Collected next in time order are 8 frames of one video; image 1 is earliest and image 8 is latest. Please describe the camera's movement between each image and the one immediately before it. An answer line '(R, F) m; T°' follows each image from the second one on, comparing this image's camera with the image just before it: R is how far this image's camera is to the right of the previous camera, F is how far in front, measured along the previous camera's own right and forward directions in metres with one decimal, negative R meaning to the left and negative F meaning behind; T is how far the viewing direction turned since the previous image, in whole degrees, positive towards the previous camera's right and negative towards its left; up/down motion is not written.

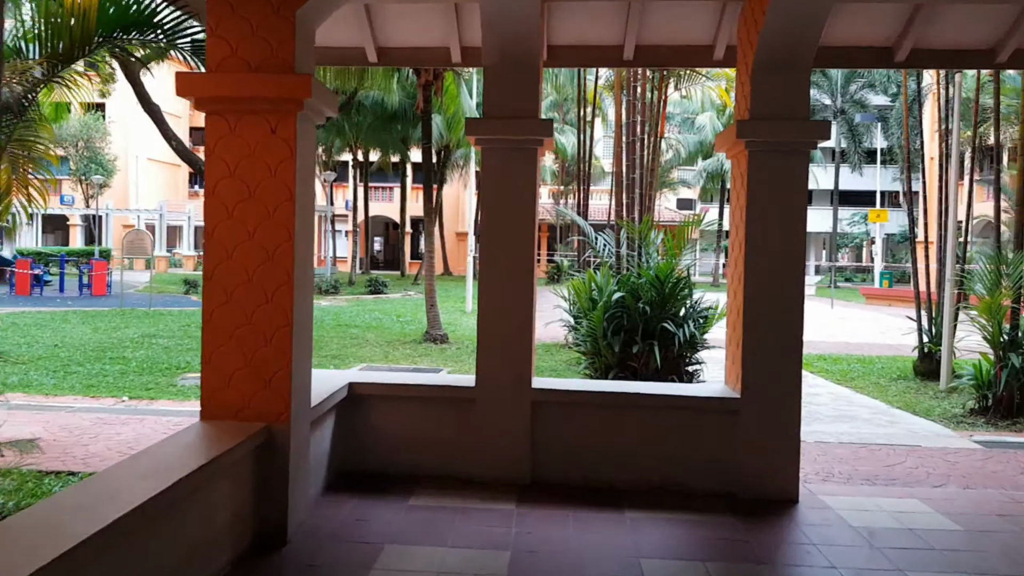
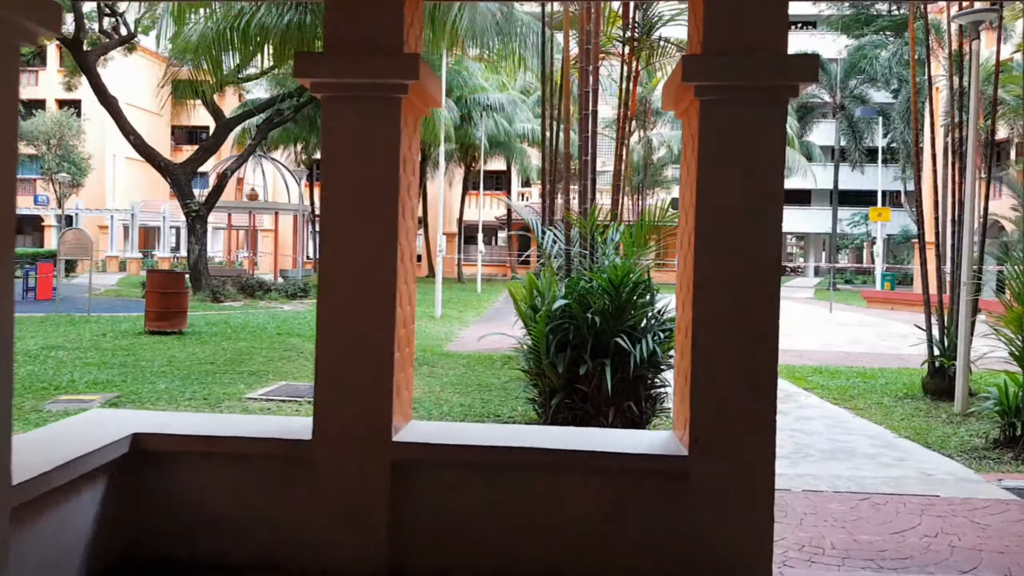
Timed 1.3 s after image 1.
(+0.5, +1.2) m; 0°
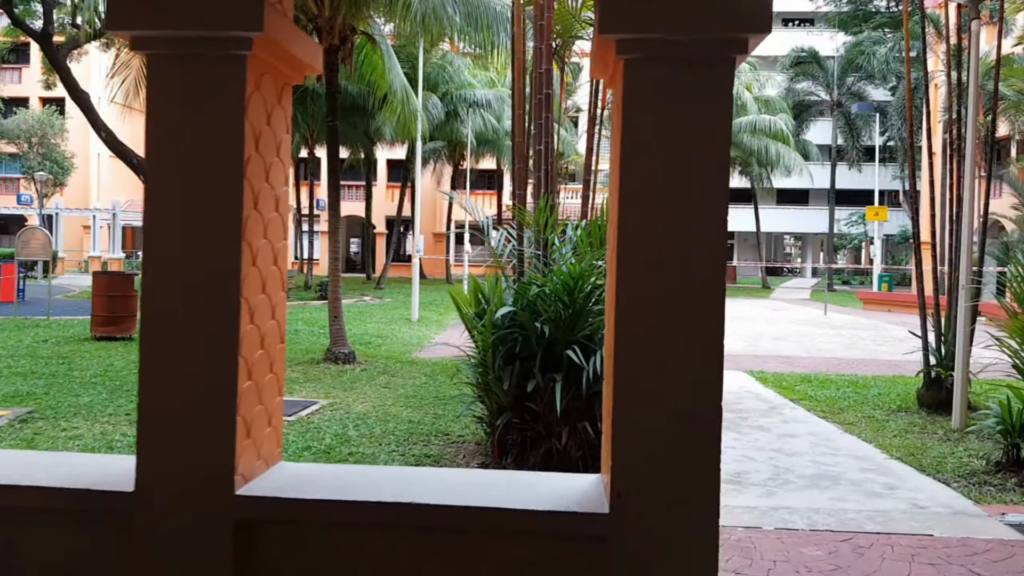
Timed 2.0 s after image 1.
(+0.4, +0.6) m; 0°
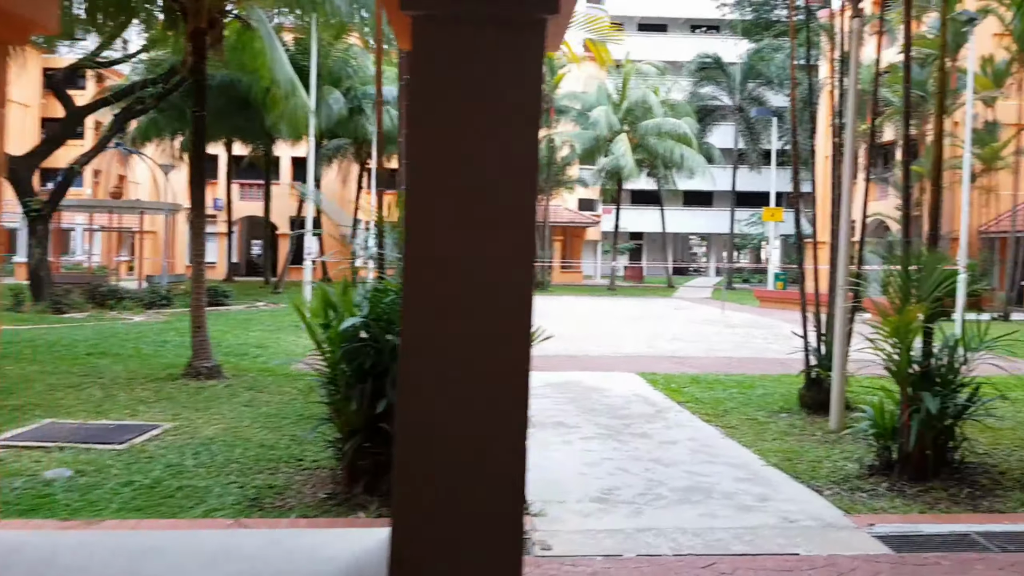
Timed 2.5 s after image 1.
(+0.4, +0.4) m; +6°
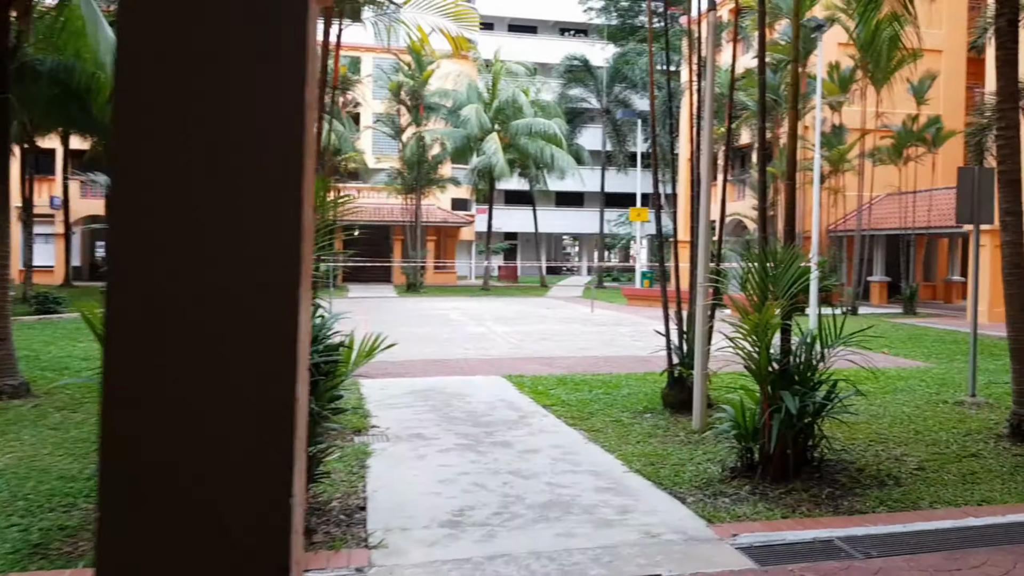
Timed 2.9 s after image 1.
(+0.2, +0.4) m; +9°
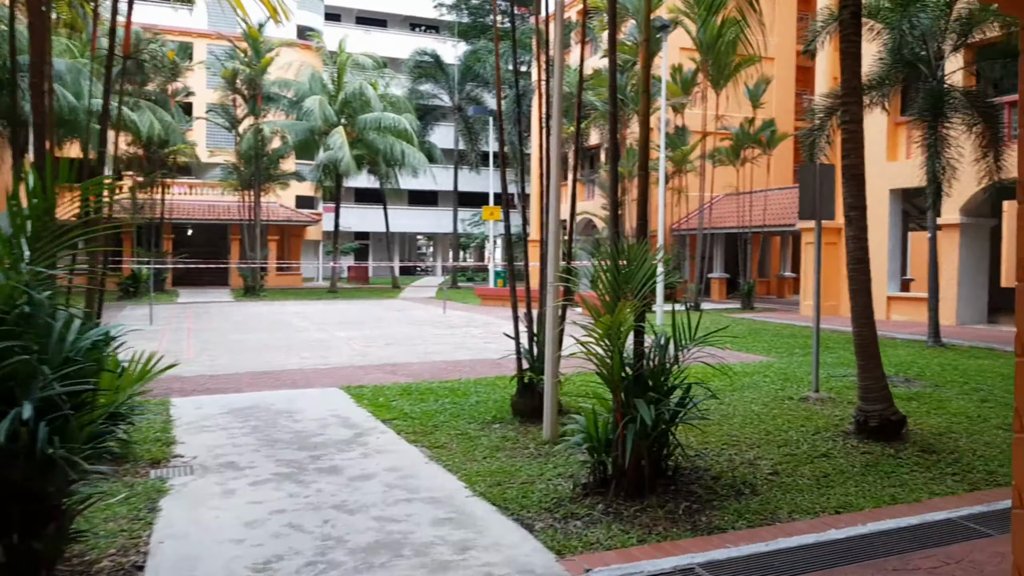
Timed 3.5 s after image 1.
(+0.2, +0.6) m; +10°
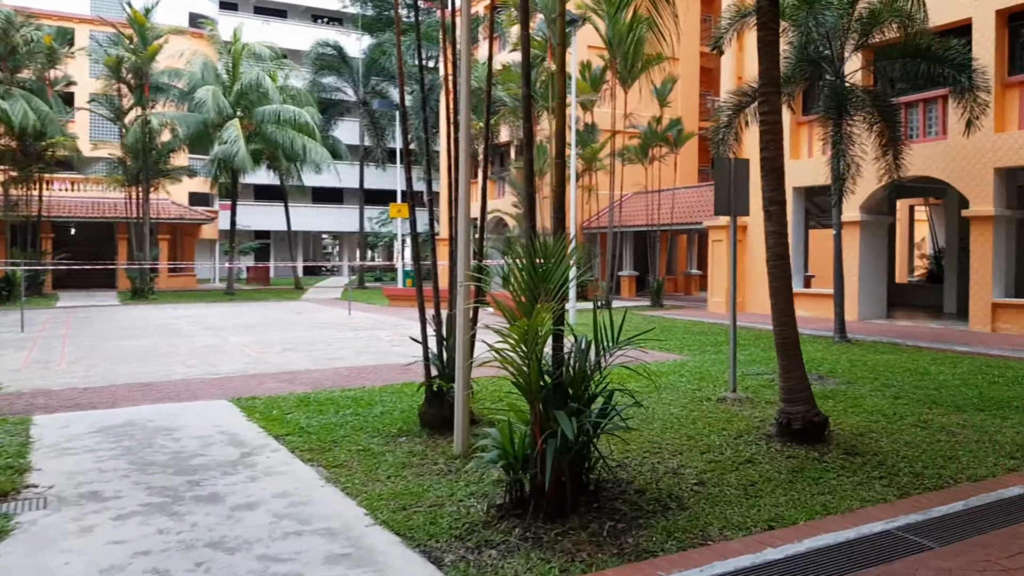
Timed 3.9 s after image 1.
(0.0, +0.5) m; +6°
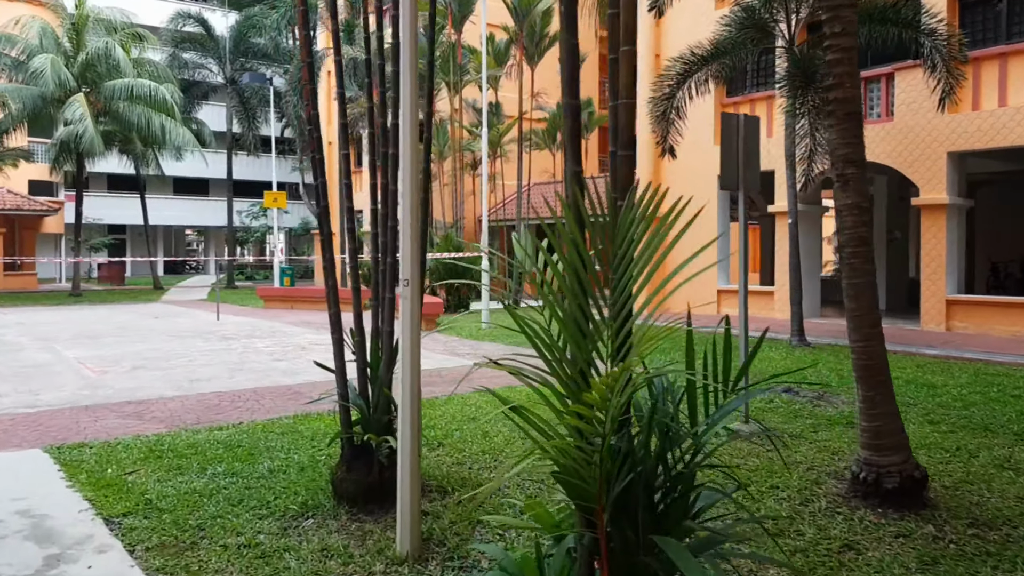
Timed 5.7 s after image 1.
(-0.4, +2.1) m; +9°
